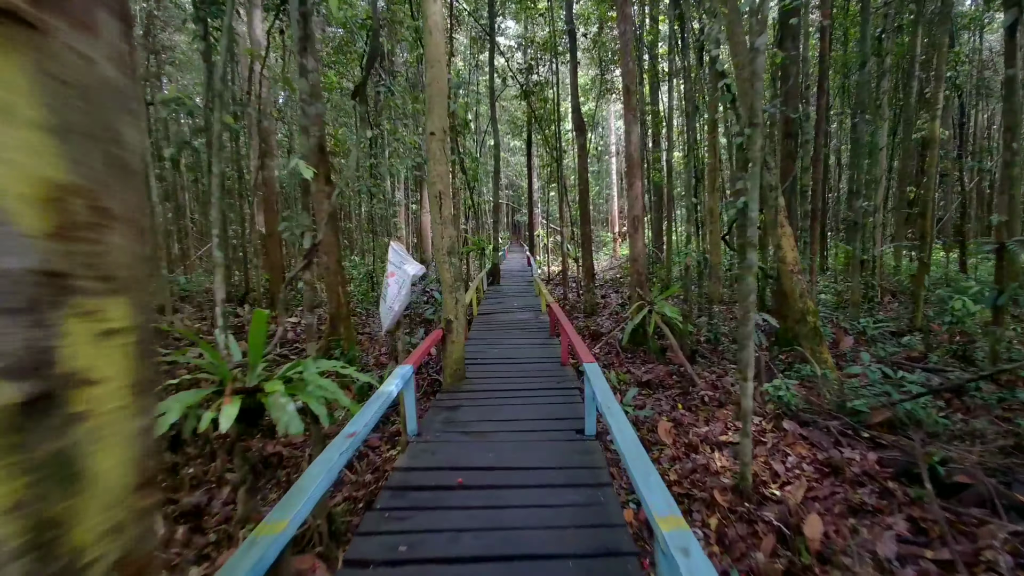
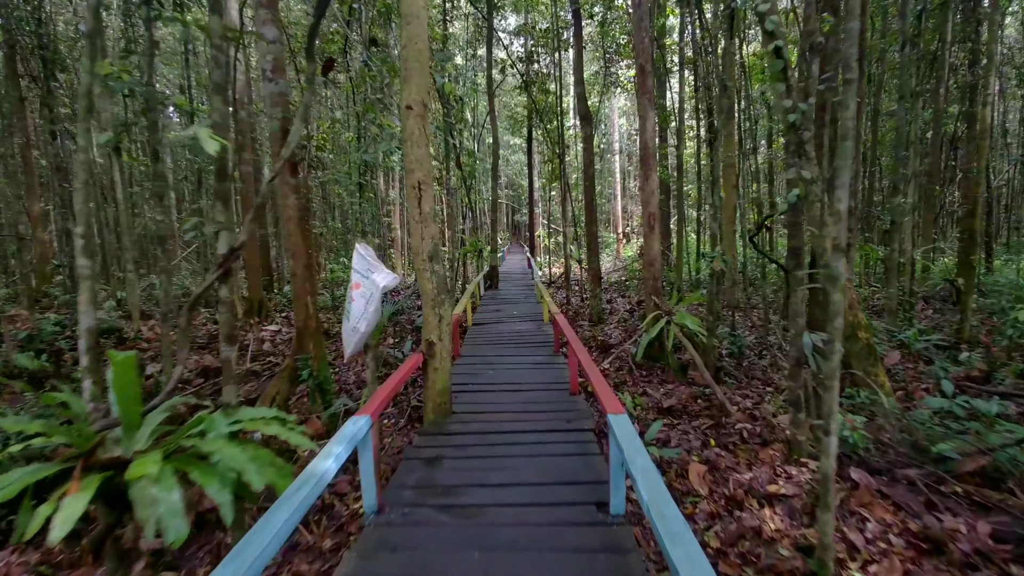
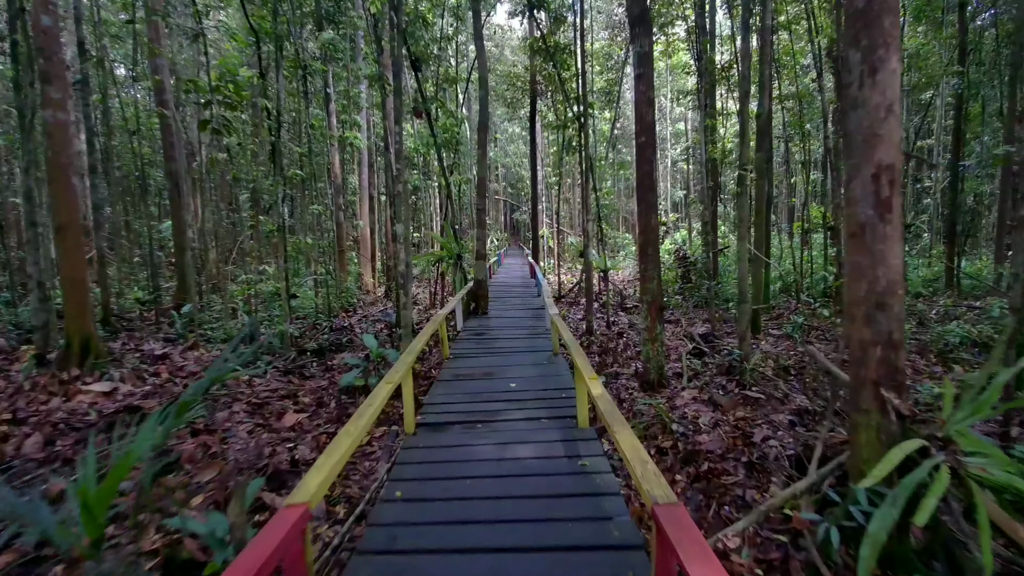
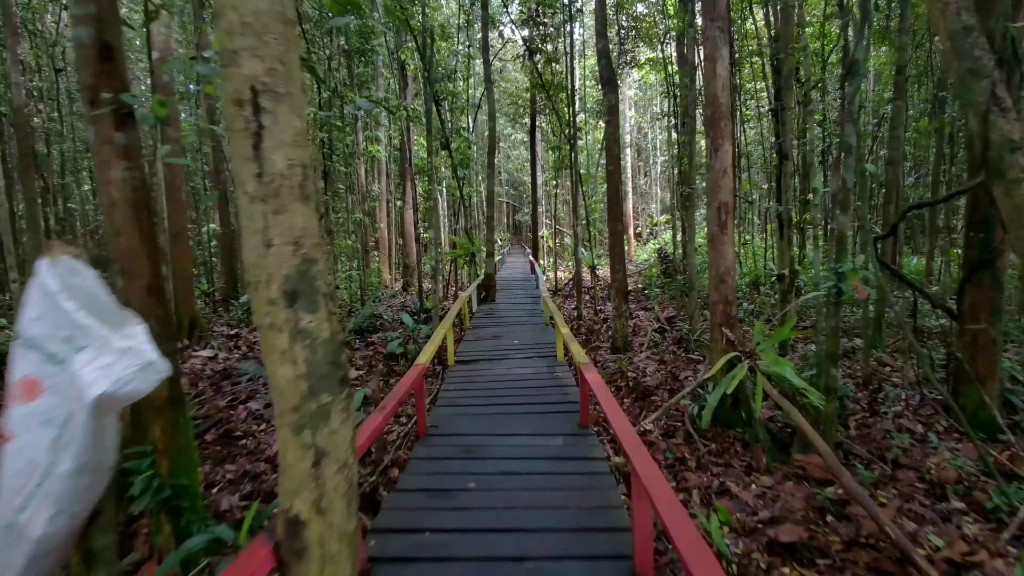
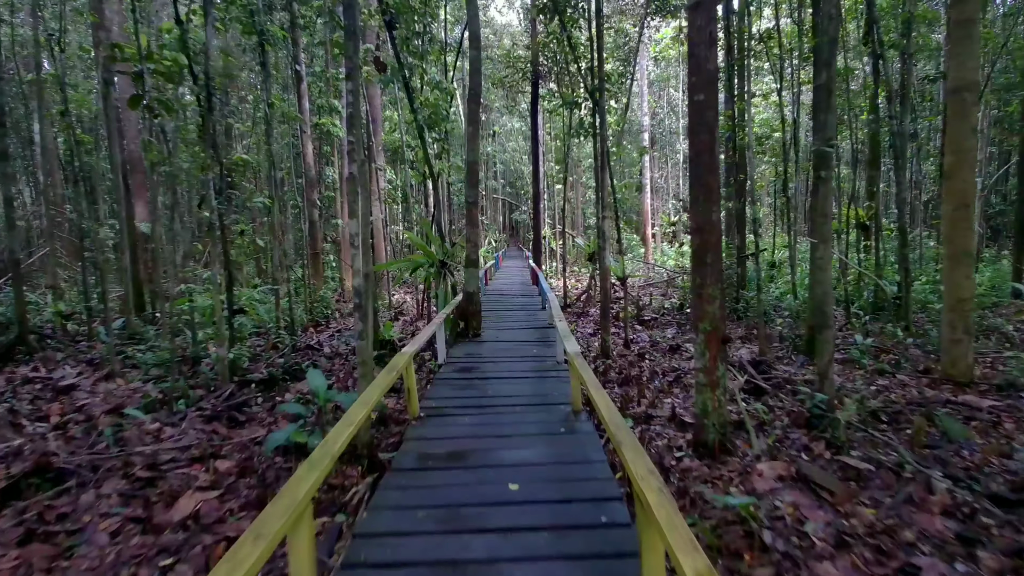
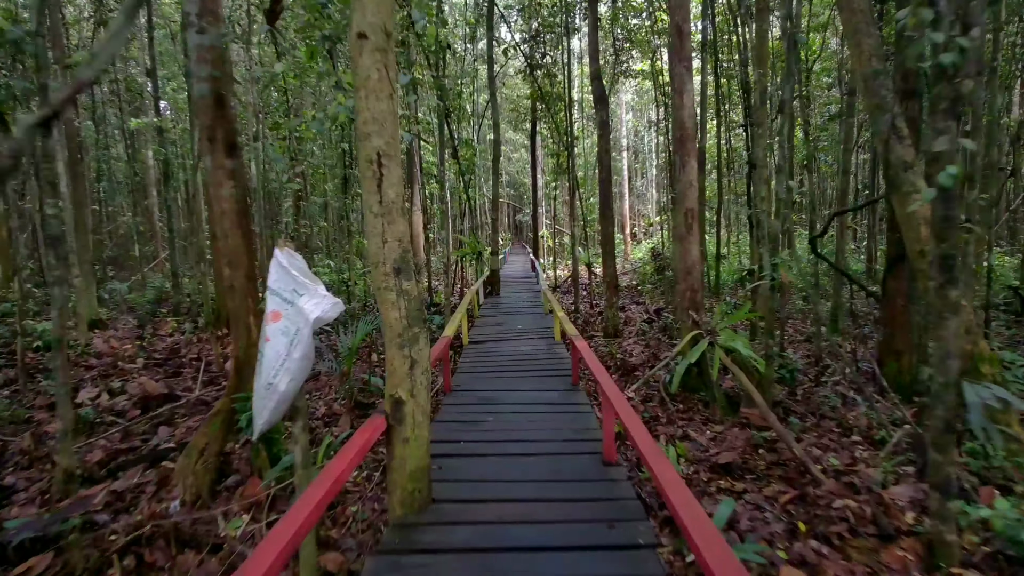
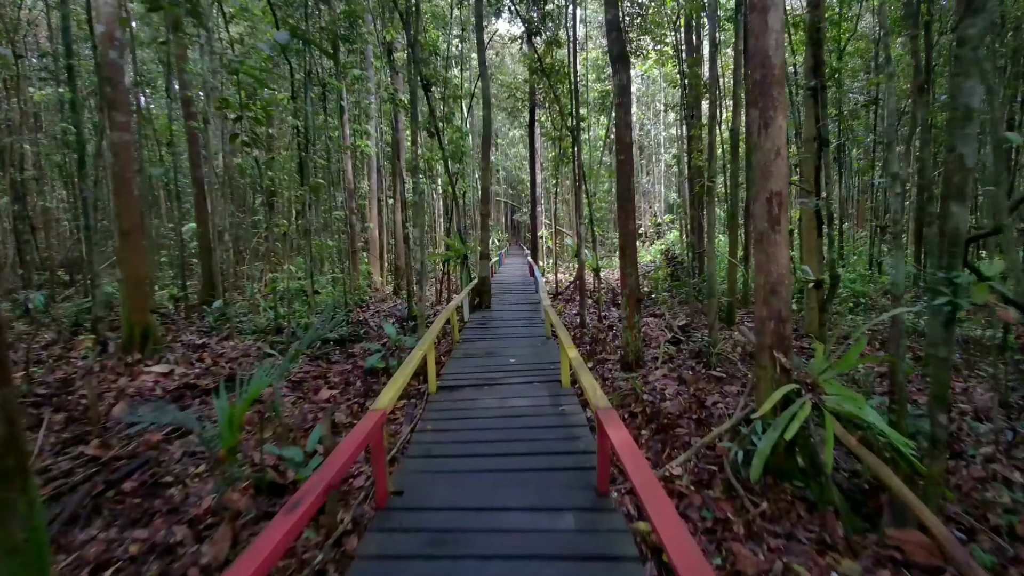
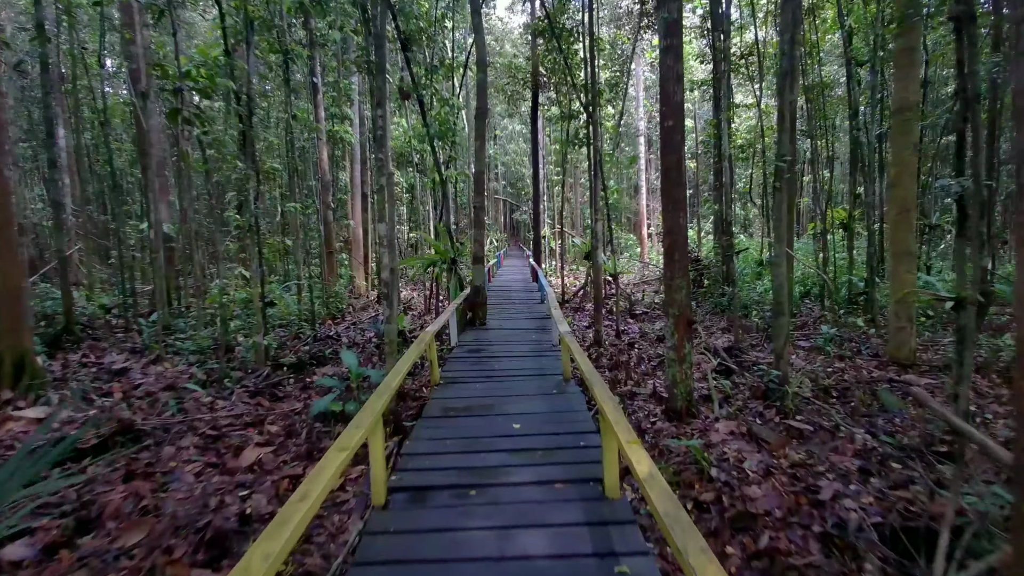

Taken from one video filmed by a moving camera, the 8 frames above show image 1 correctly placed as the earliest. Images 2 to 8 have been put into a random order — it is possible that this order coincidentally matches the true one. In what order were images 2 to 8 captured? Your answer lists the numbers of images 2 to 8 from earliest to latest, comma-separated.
2, 6, 4, 7, 3, 8, 5
